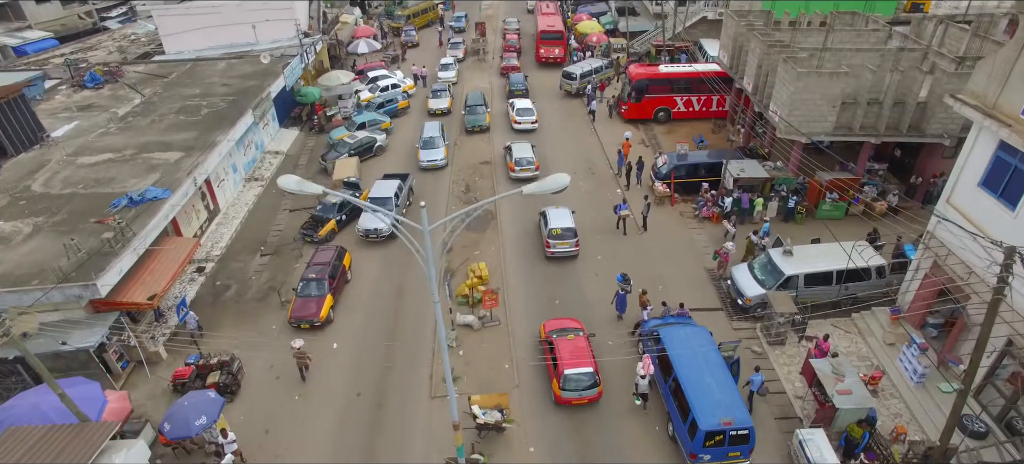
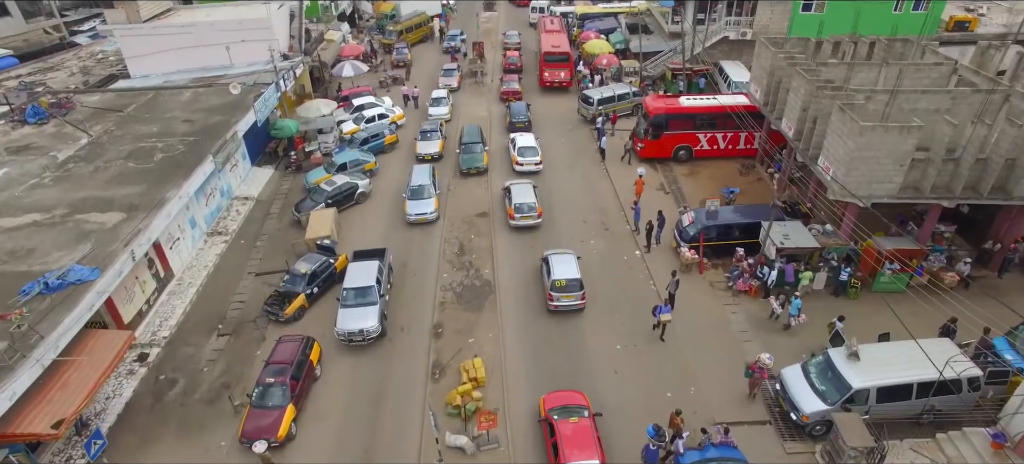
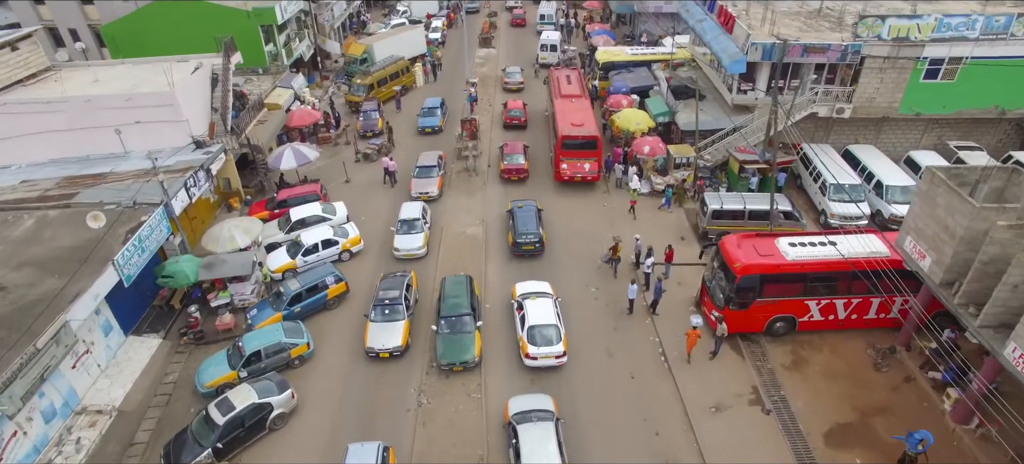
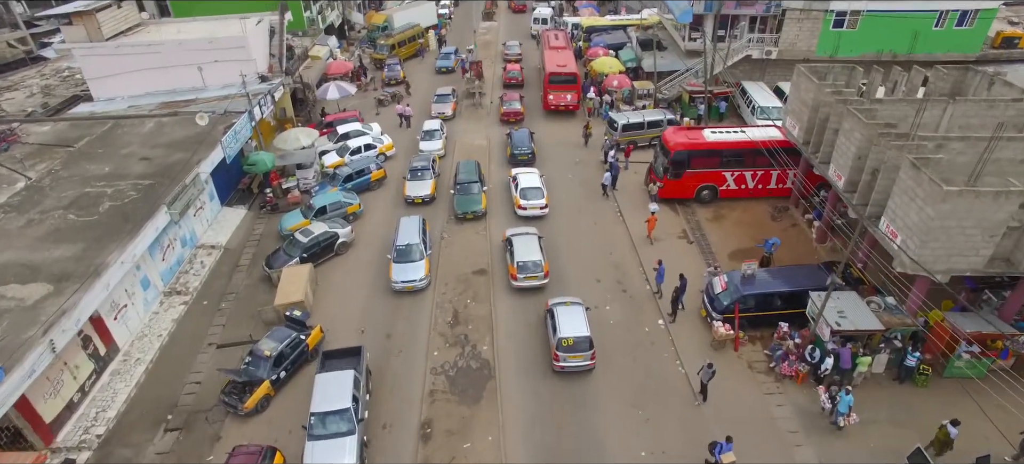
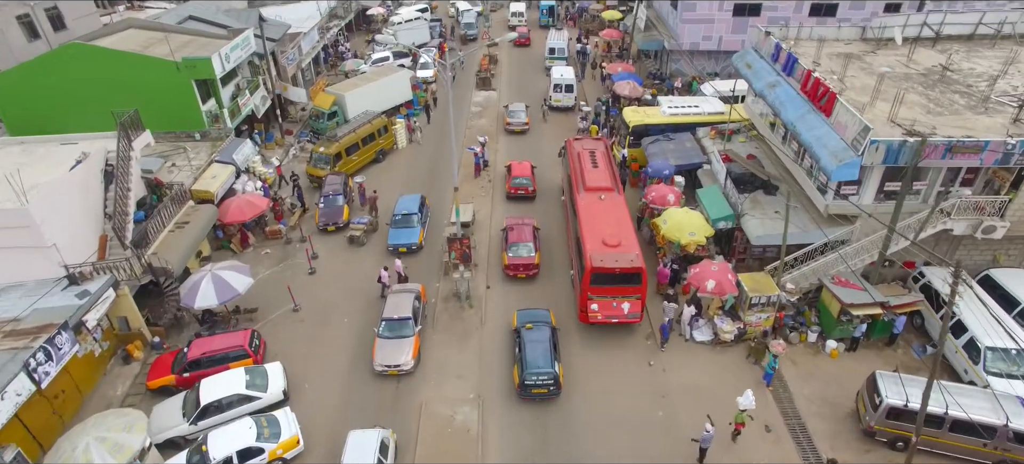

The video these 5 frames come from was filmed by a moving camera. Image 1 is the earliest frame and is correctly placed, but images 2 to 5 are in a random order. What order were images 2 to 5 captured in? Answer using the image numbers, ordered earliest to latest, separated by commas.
2, 4, 3, 5
